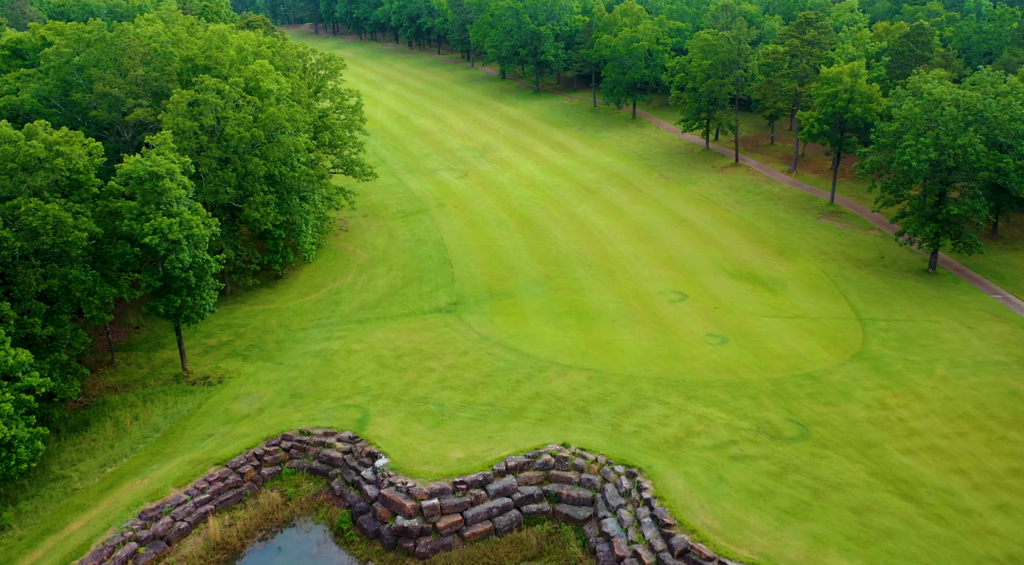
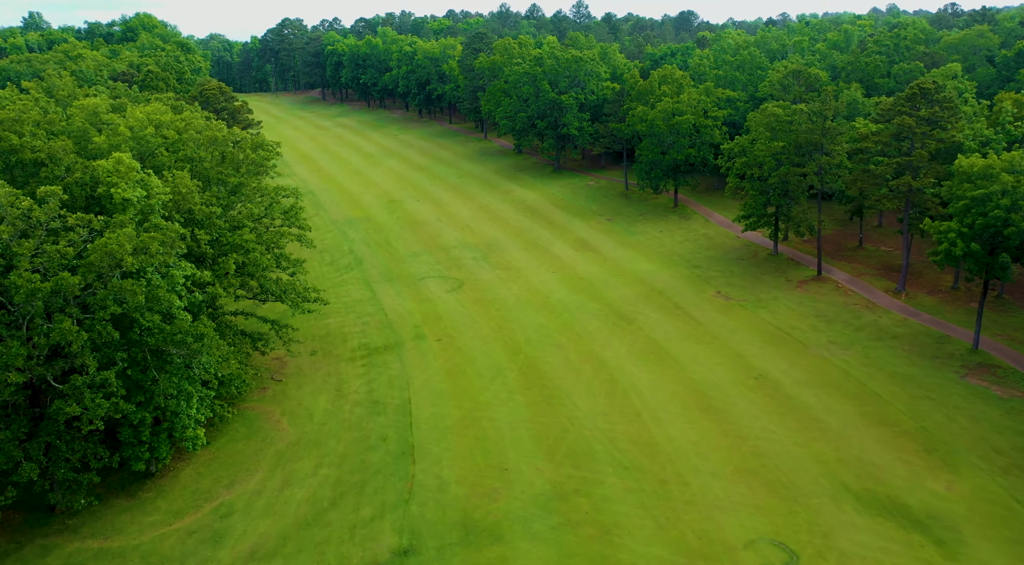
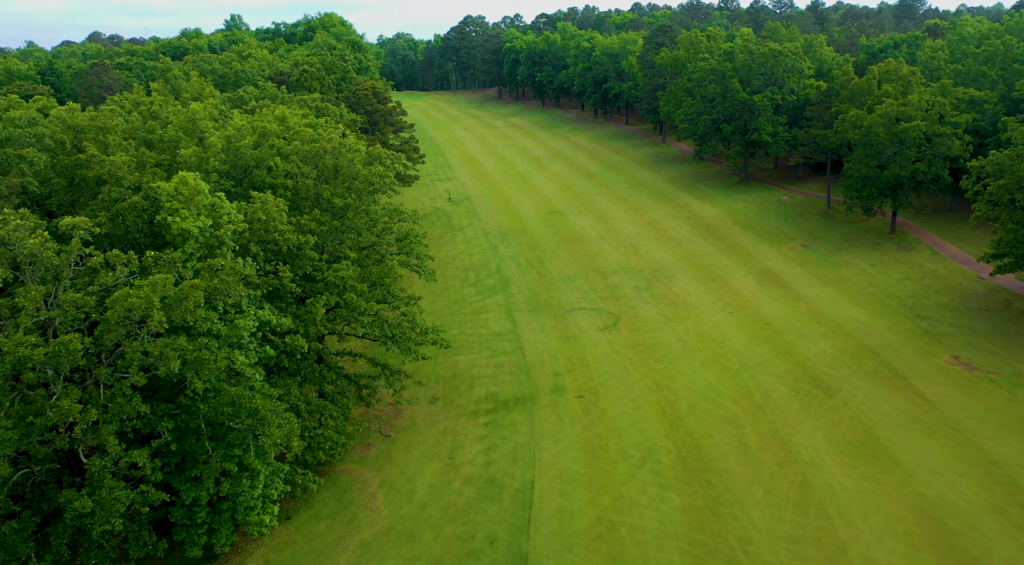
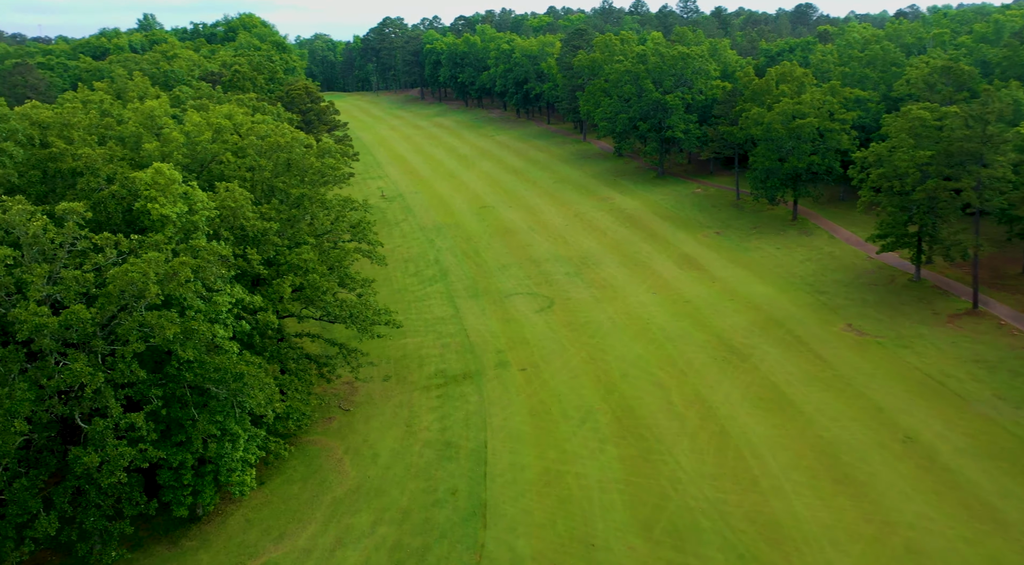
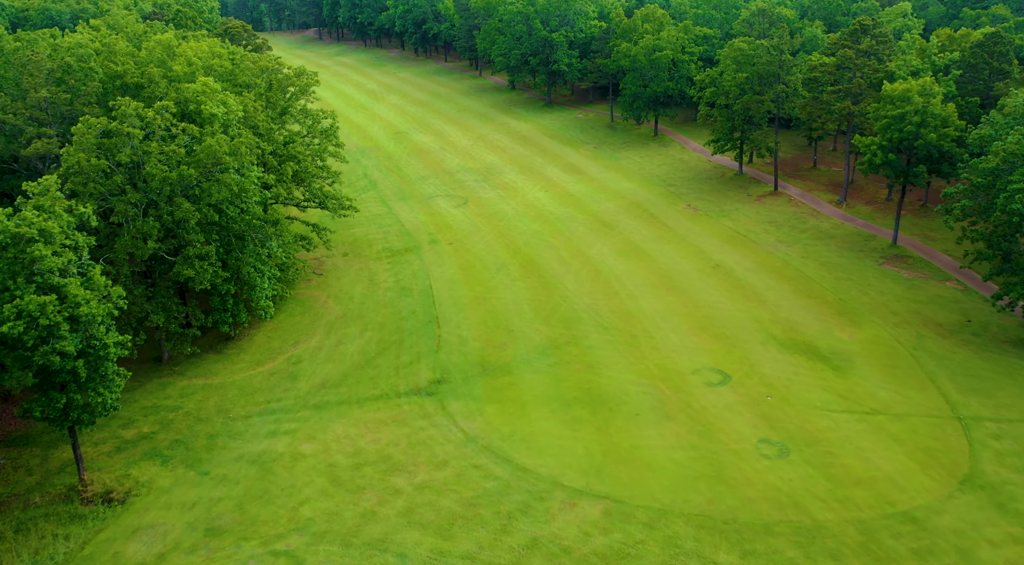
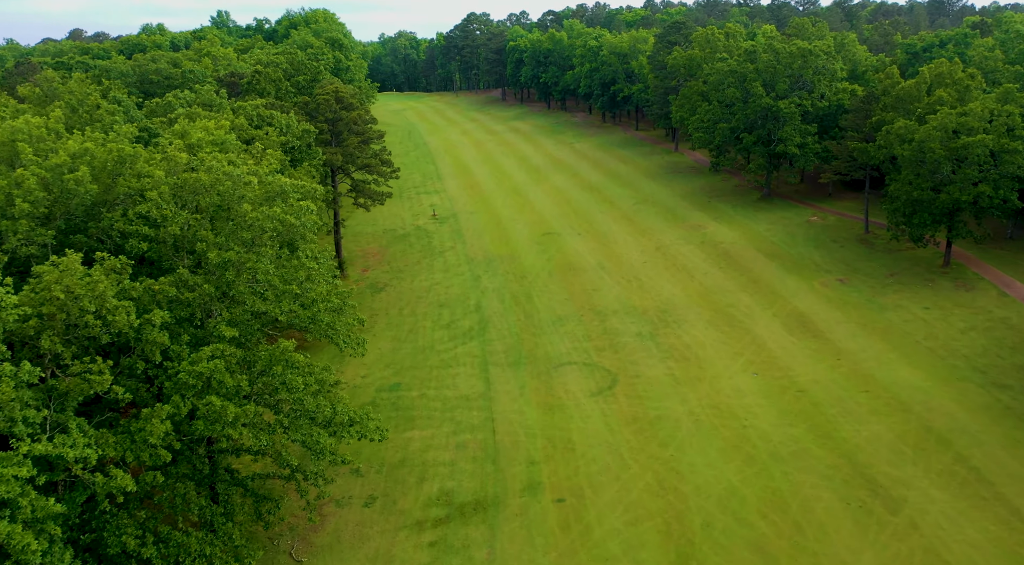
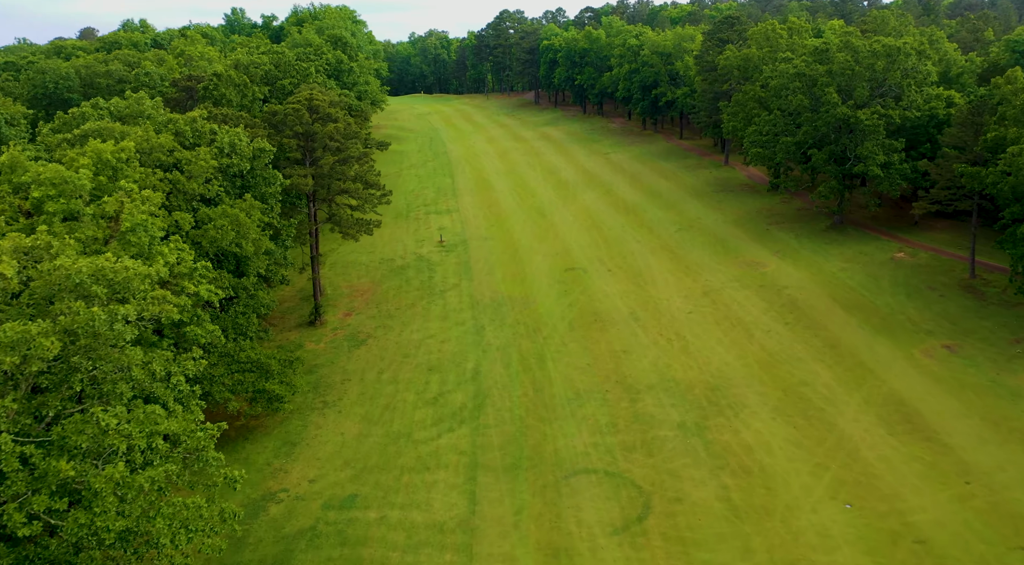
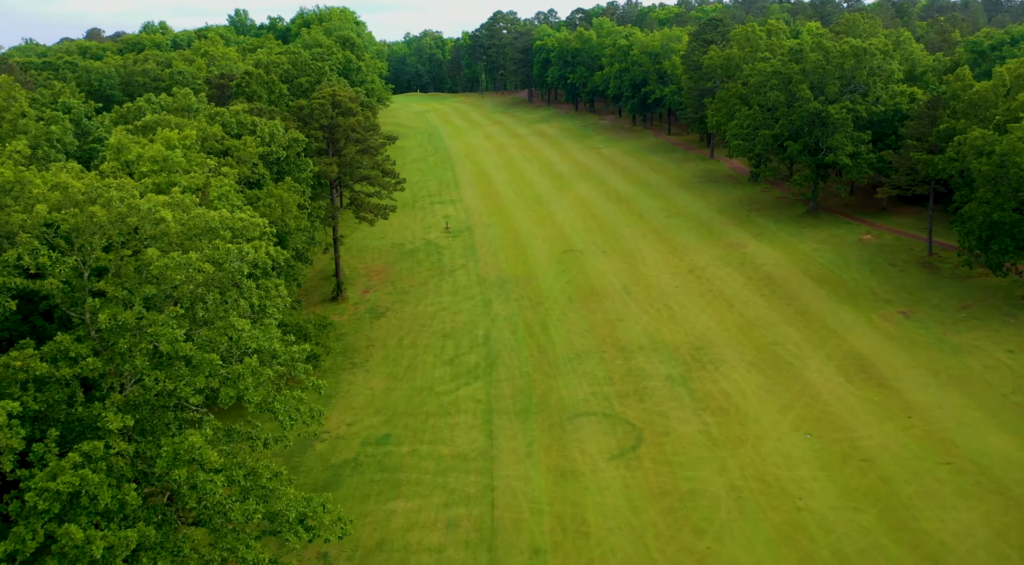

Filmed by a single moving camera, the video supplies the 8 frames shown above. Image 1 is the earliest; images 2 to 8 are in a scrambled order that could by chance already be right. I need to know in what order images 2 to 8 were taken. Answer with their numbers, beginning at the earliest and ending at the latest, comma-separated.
5, 2, 4, 3, 6, 8, 7
